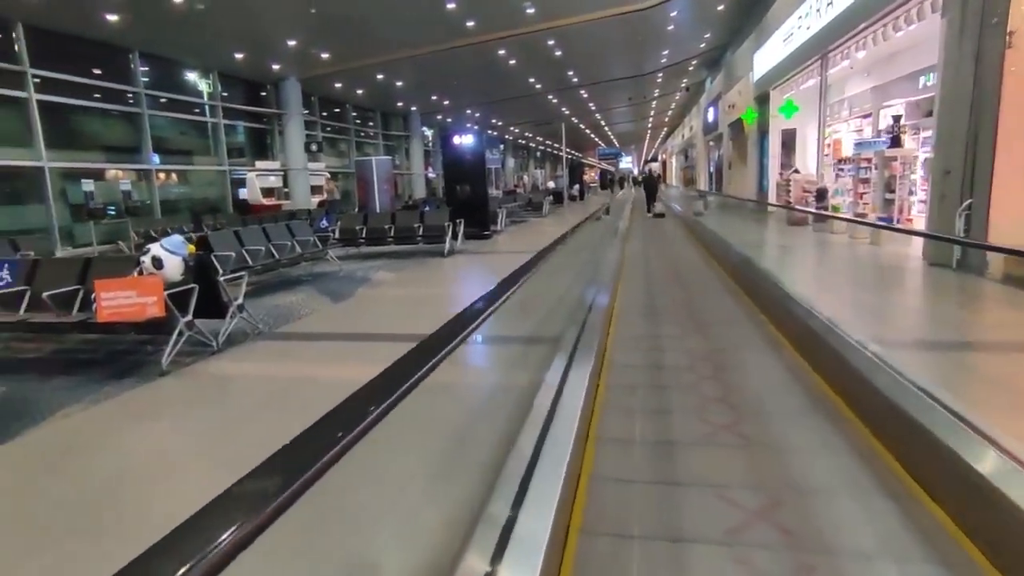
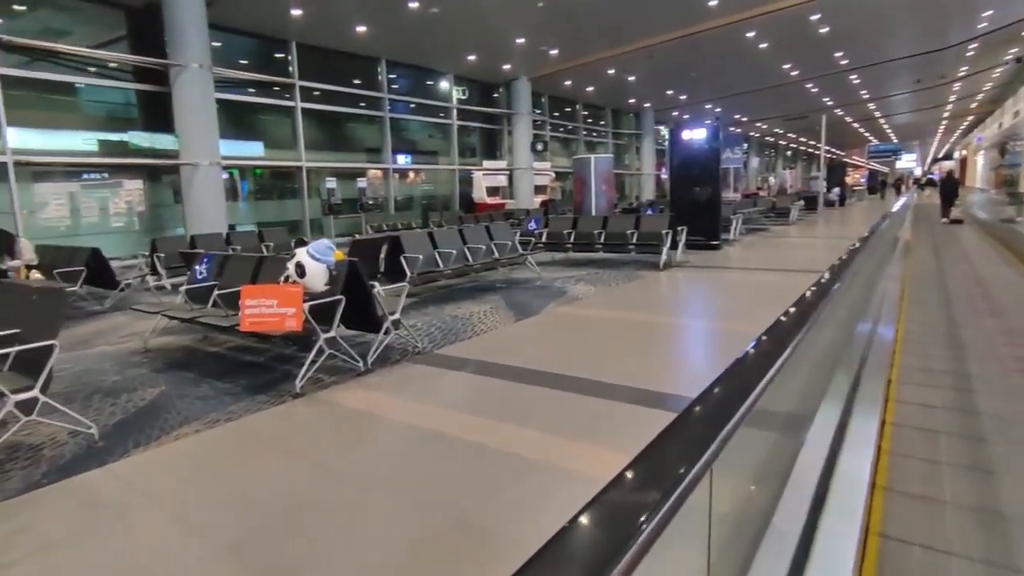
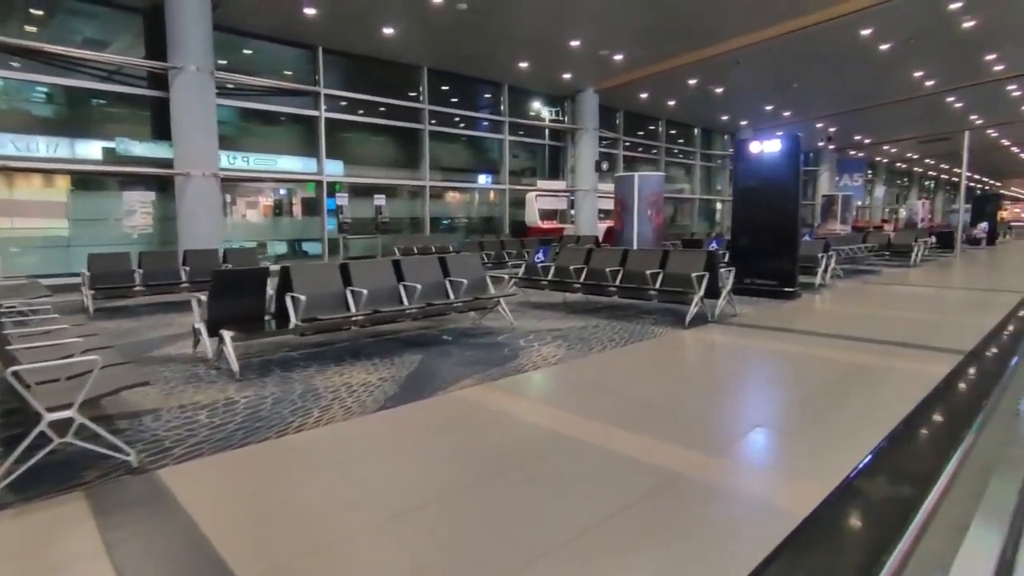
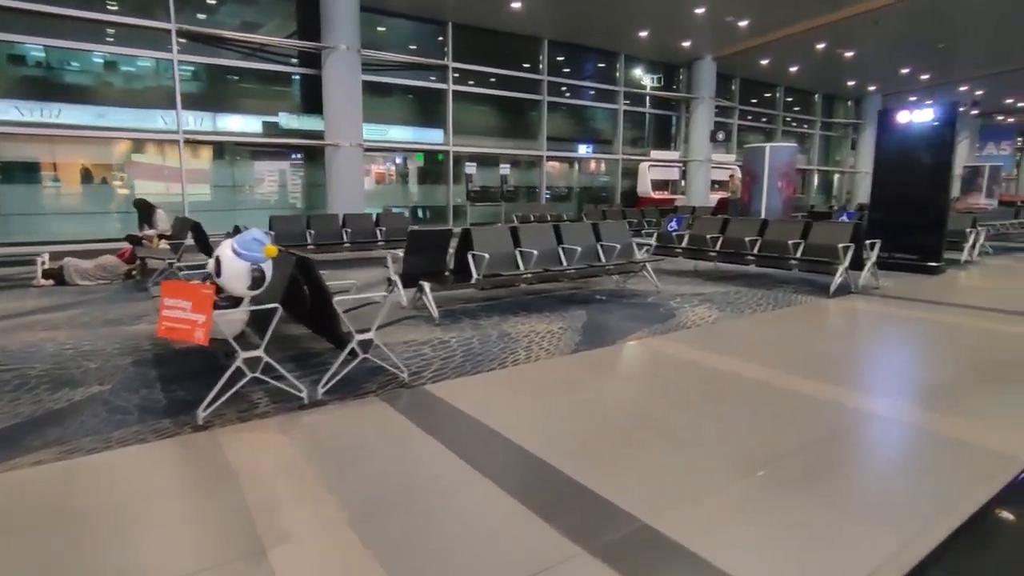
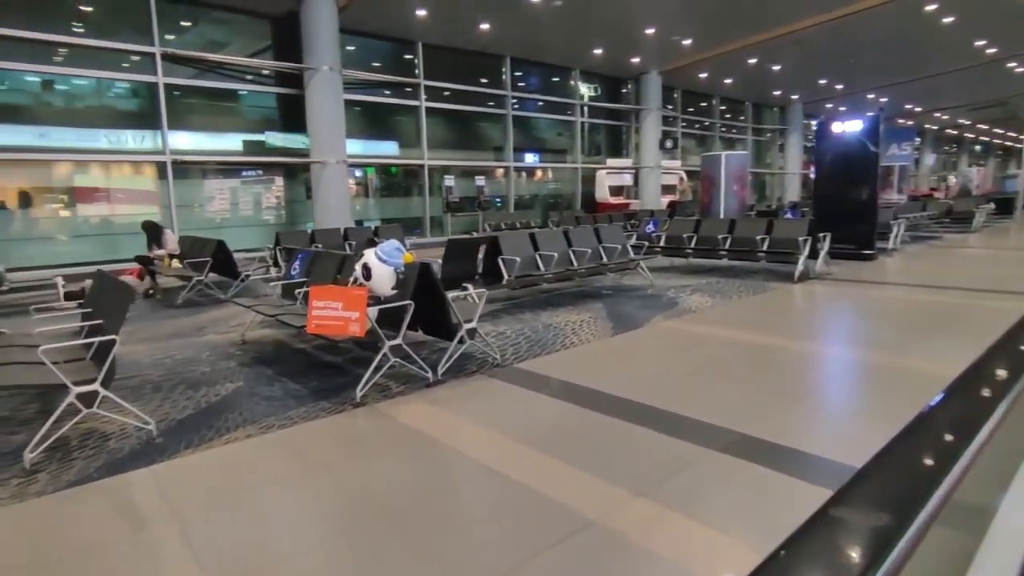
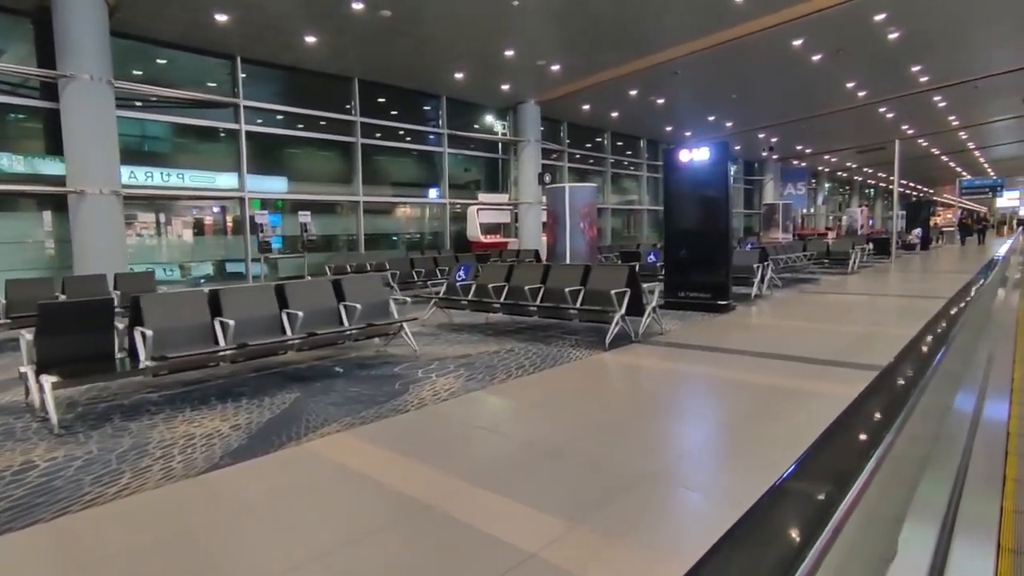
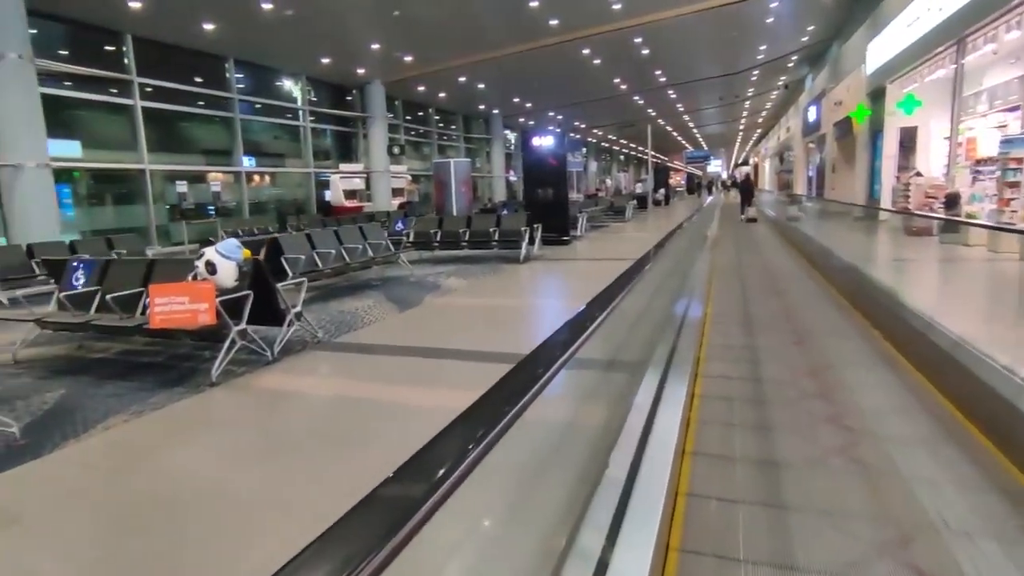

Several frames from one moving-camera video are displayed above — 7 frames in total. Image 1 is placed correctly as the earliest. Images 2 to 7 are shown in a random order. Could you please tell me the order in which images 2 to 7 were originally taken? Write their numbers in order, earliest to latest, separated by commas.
7, 2, 5, 4, 3, 6
